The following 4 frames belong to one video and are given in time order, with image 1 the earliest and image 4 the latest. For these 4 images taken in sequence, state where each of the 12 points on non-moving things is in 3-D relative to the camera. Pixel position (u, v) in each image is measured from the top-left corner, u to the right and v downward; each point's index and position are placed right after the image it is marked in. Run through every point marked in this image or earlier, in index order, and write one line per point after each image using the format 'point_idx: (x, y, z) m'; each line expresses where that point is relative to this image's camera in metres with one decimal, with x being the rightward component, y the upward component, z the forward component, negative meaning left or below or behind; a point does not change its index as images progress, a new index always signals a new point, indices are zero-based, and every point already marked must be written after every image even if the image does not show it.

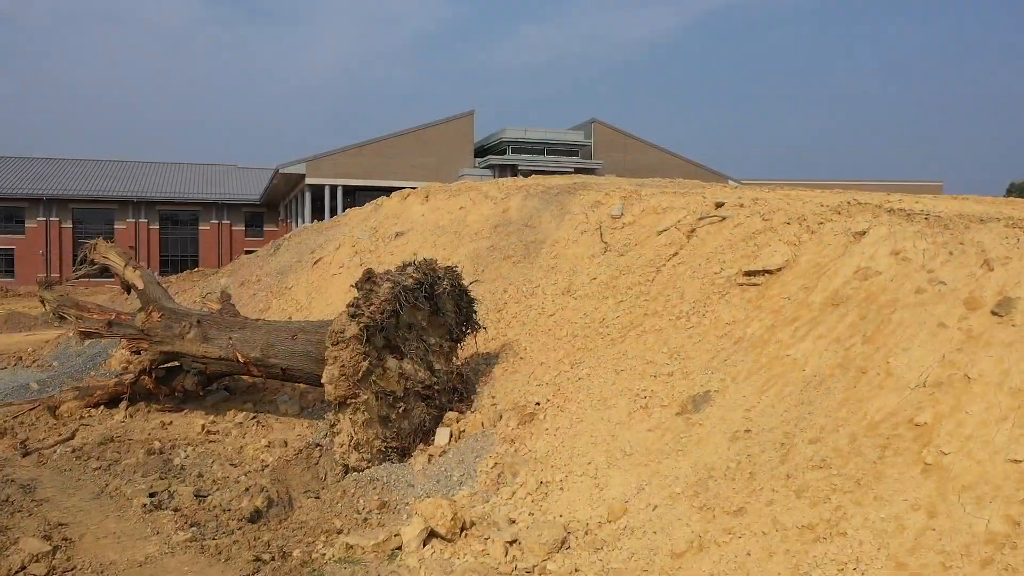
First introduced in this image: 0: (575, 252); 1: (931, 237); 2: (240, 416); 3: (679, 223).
0: (+1.0, +0.6, +11.2) m
1: (+3.8, +0.5, +6.7) m
2: (-3.7, -1.7, +10.0) m
3: (+2.3, +0.9, +10.3) m
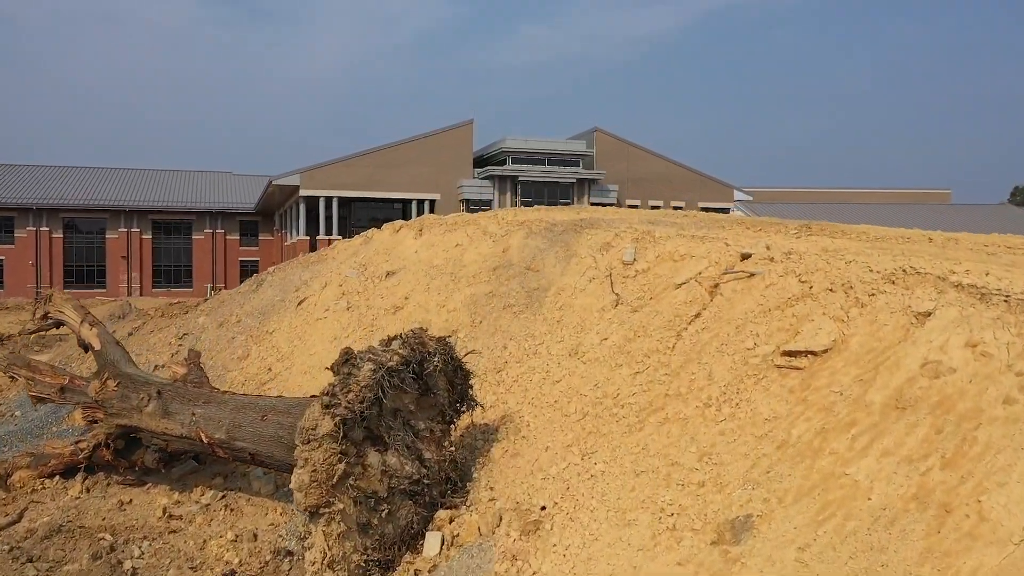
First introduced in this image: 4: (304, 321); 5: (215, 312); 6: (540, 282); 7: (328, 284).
0: (+1.0, -0.2, +10.1) m
1: (+3.8, -0.3, +5.6) m
2: (-3.7, -2.5, +8.9) m
3: (+2.3, +0.1, +9.2) m
4: (-3.5, -0.6, +12.6) m
5: (-5.8, -0.5, +14.4) m
6: (+0.4, +0.1, +11.0) m
7: (-3.3, +0.1, +13.3) m
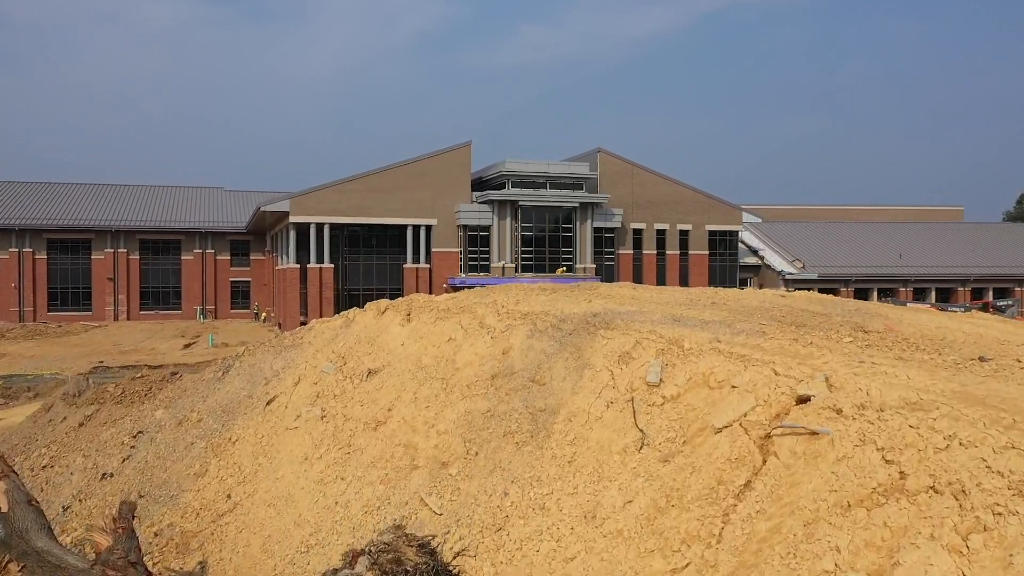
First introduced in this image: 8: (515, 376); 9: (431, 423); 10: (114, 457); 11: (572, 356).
0: (+1.0, -1.7, +8.4) m
1: (+3.9, -1.8, +3.9) m
2: (-3.6, -4.0, +7.2) m
3: (+2.4, -1.4, +7.5) m
4: (-3.5, -2.1, +10.8) m
5: (-5.8, -2.0, +12.7) m
6: (+0.4, -1.4, +9.2) m
7: (-3.3, -1.4, +11.6) m
8: (0.0, -1.2, +9.8) m
9: (-1.1, -1.8, +9.7) m
10: (-6.4, -2.7, +11.9) m
11: (+0.8, -0.9, +9.8) m
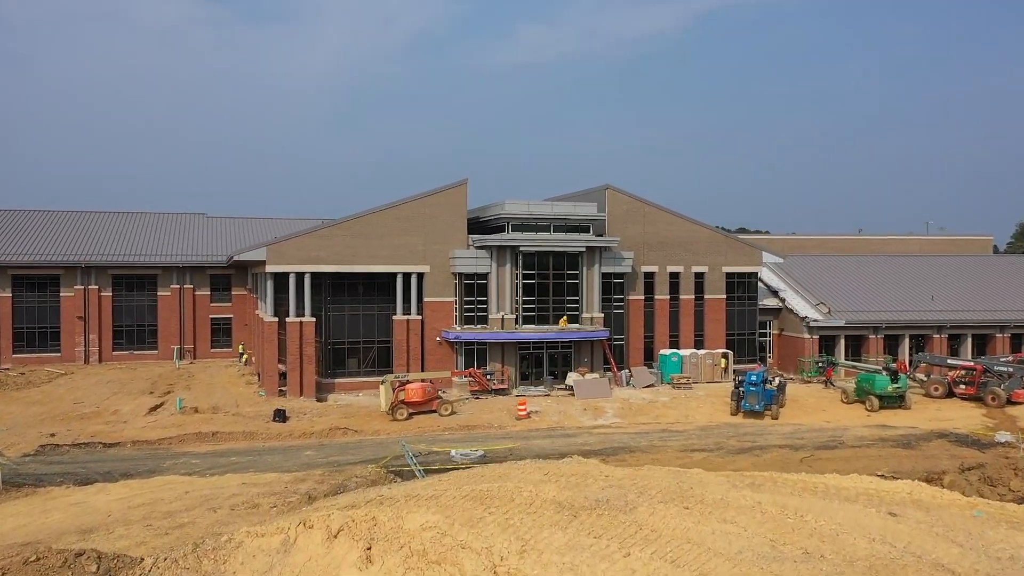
0: (+1.0, -4.3, +4.9) m
1: (+3.9, -4.4, +0.4) m
2: (-3.6, -6.6, +3.7) m
3: (+2.4, -4.0, +4.0) m
4: (-3.5, -4.6, +7.4) m
5: (-5.7, -4.5, +9.2) m
6: (+0.5, -4.0, +5.8) m
7: (-3.3, -4.0, +8.1) m
8: (+0.1, -3.7, +6.4) m
9: (-1.0, -4.3, +6.2) m
10: (-6.4, -5.3, +8.5) m
11: (+0.8, -3.5, +6.3) m
